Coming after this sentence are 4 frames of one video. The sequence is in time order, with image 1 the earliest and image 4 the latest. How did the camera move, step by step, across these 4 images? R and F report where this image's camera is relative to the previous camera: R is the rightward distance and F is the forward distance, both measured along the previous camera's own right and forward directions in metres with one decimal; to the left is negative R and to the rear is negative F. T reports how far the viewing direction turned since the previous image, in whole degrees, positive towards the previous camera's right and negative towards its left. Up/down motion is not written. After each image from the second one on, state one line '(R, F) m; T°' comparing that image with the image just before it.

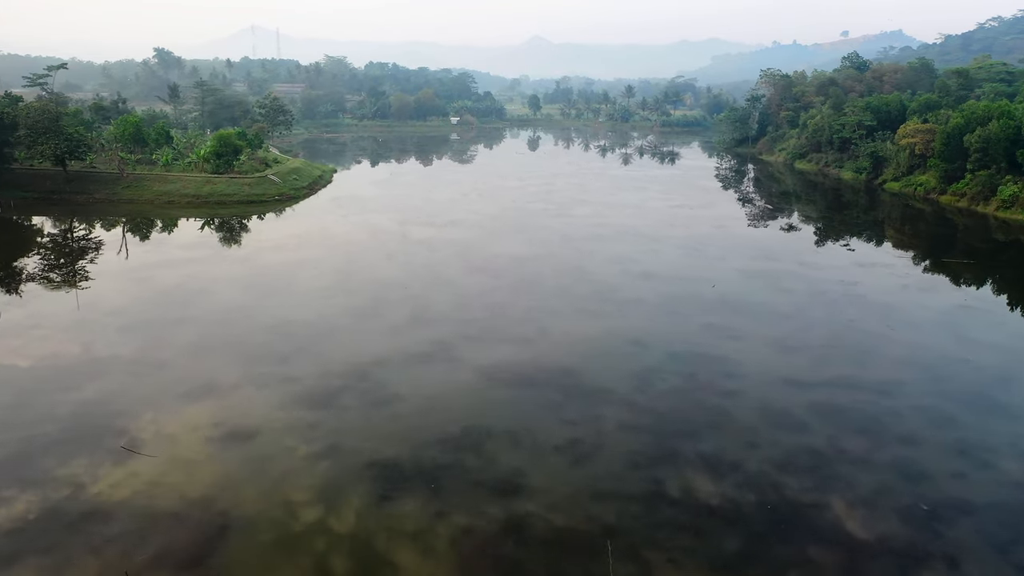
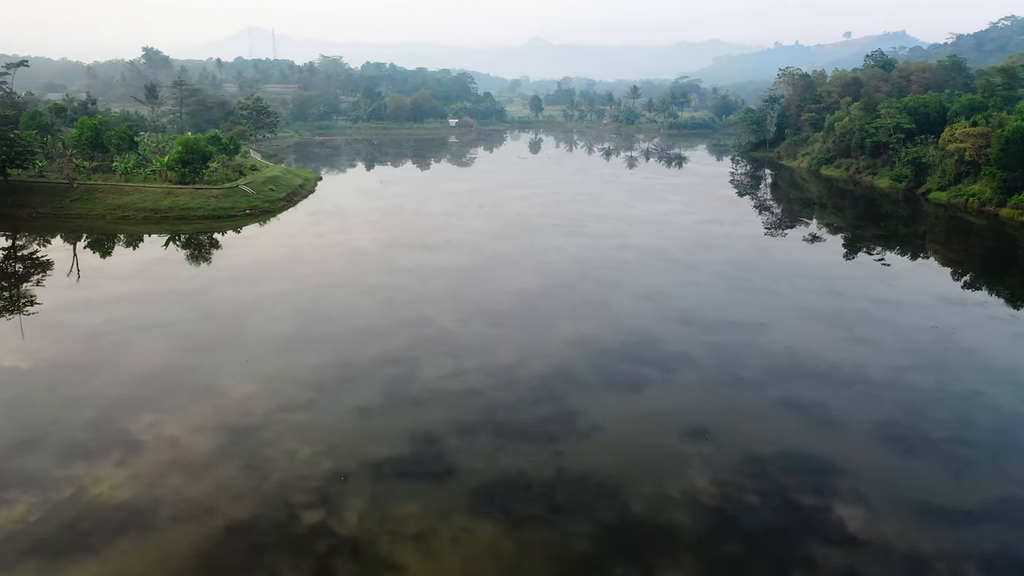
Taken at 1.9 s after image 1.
(-0.2, +5.2) m; 0°
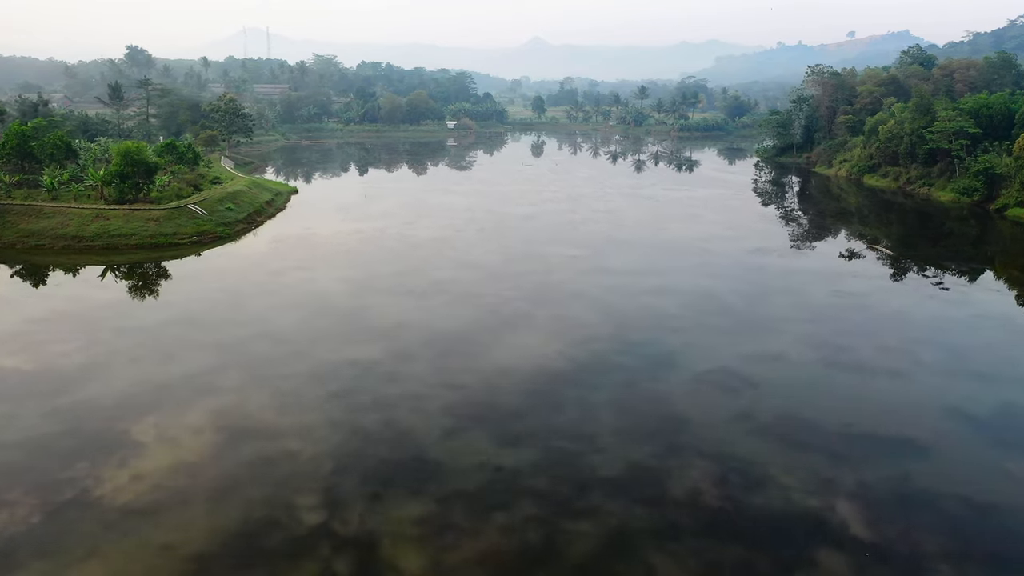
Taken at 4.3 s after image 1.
(-0.2, +6.9) m; 0°
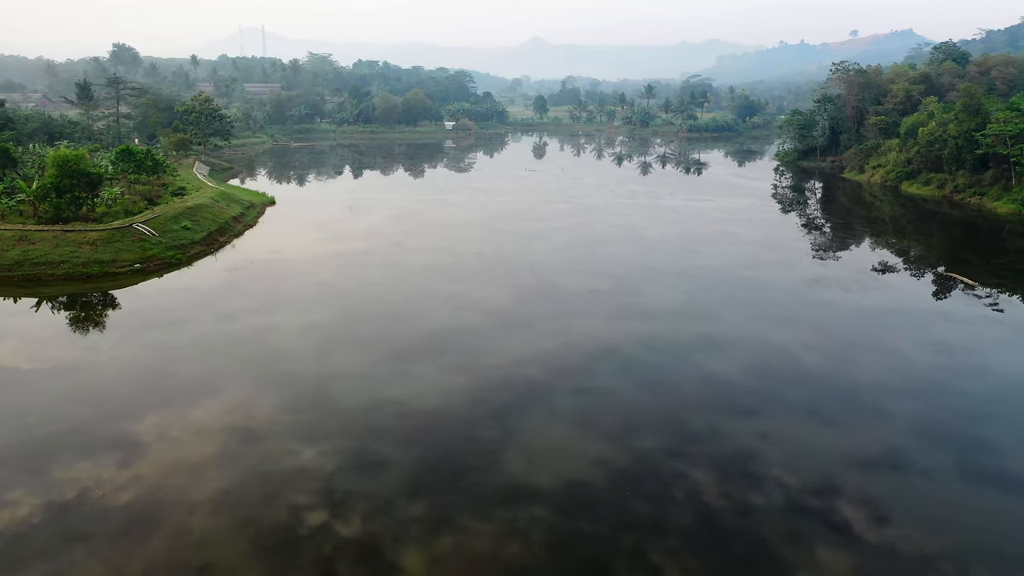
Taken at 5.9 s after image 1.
(-0.2, +5.1) m; 0°
